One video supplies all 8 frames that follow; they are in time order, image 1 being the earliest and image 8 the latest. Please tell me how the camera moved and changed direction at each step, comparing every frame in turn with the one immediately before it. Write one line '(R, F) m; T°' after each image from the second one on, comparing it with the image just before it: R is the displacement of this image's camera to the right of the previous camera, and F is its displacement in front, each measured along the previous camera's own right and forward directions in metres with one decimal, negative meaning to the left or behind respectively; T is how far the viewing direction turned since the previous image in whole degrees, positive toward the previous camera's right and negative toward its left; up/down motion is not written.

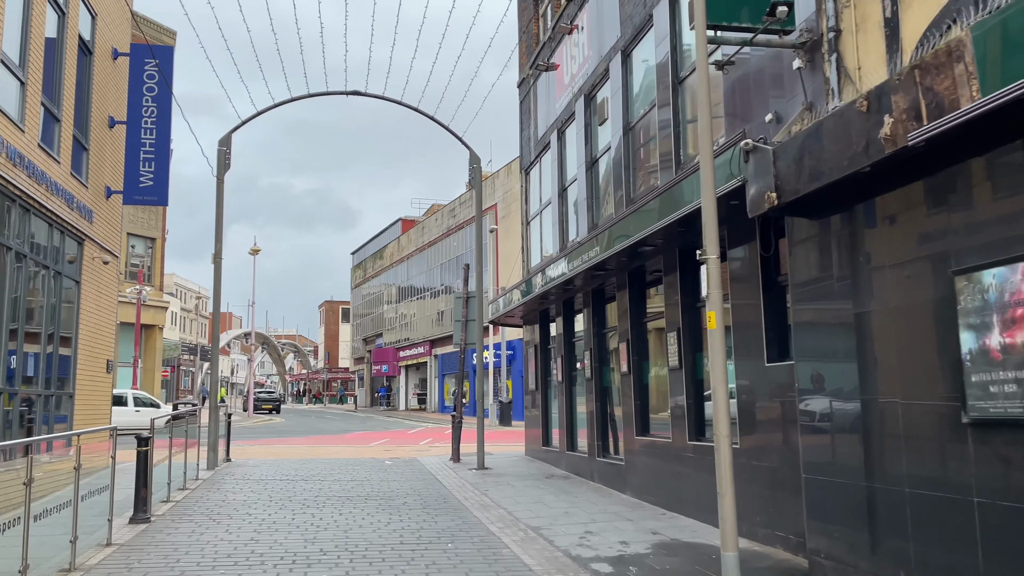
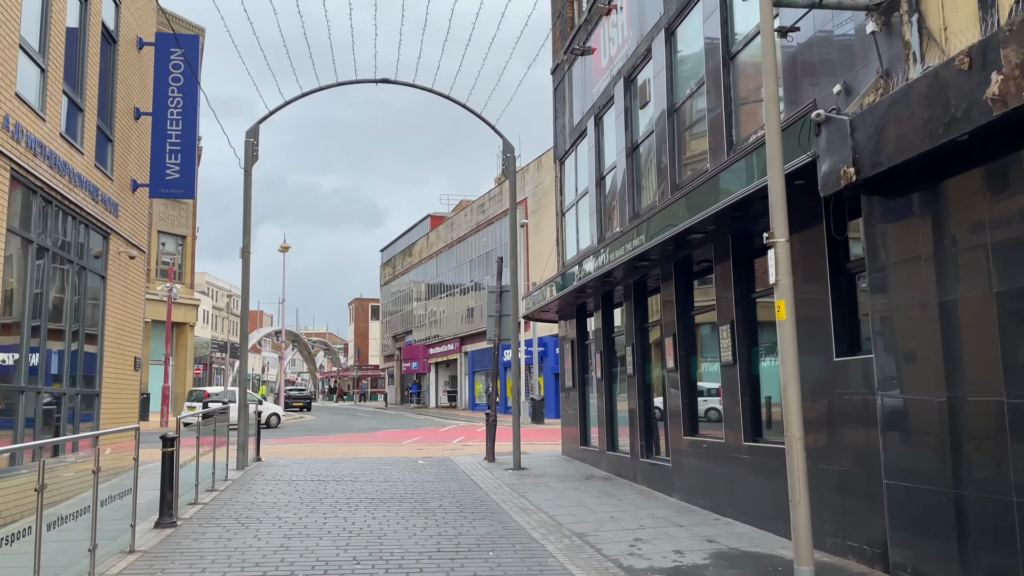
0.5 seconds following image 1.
(-0.2, +0.5) m; -2°
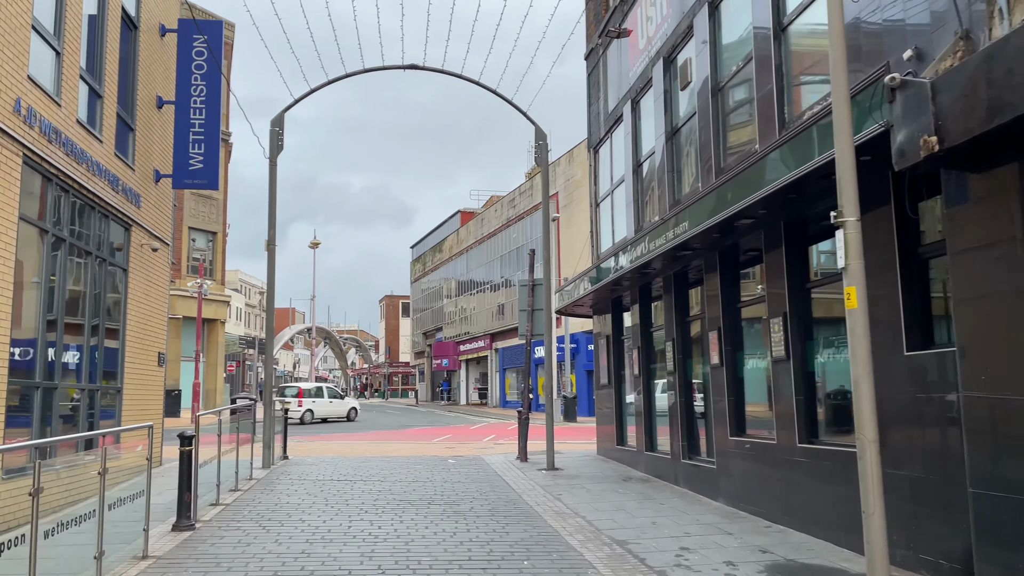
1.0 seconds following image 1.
(-0.1, +0.6) m; -2°
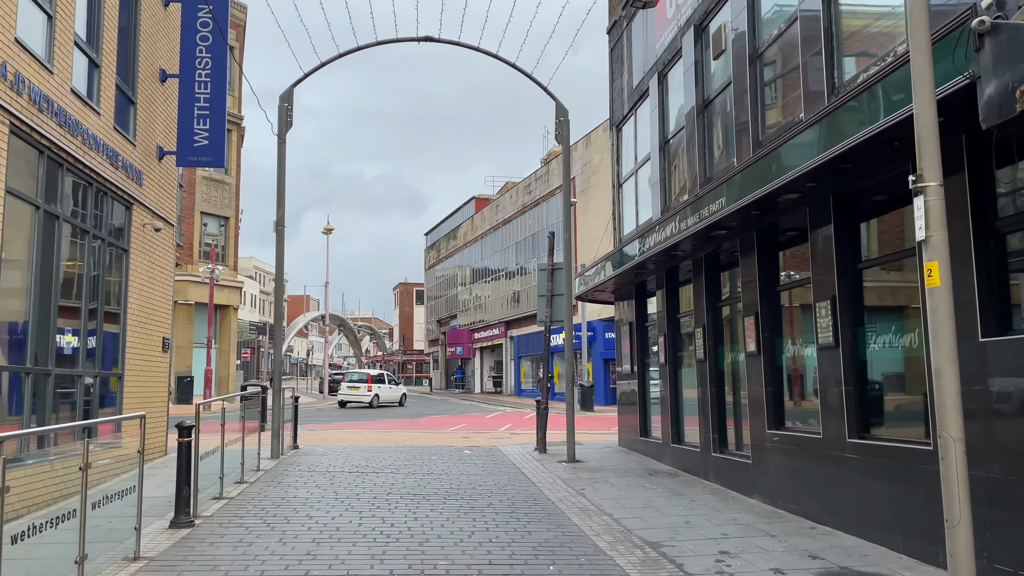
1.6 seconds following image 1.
(-0.1, +0.6) m; -1°
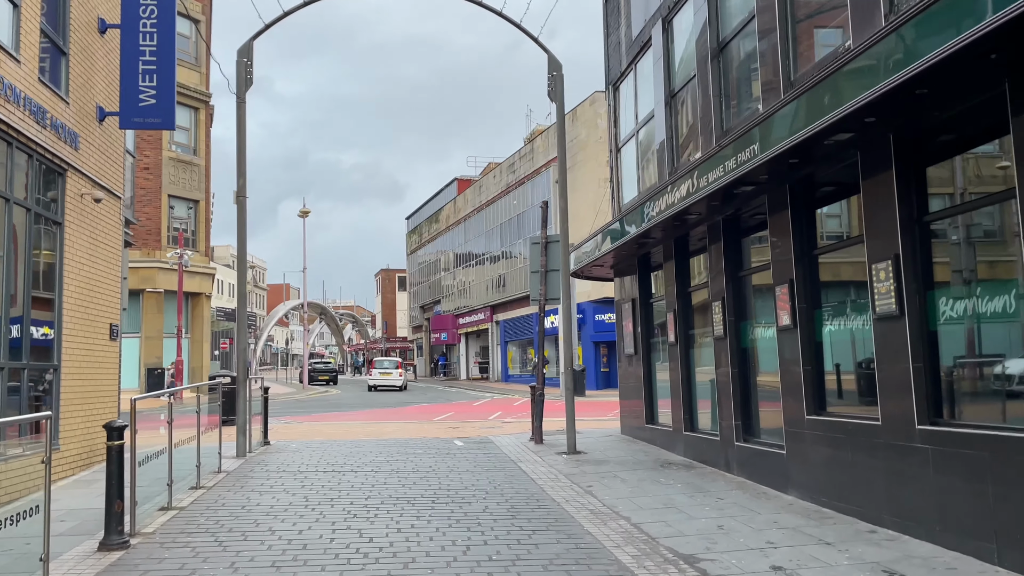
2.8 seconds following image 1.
(-0.1, +1.3) m; +1°
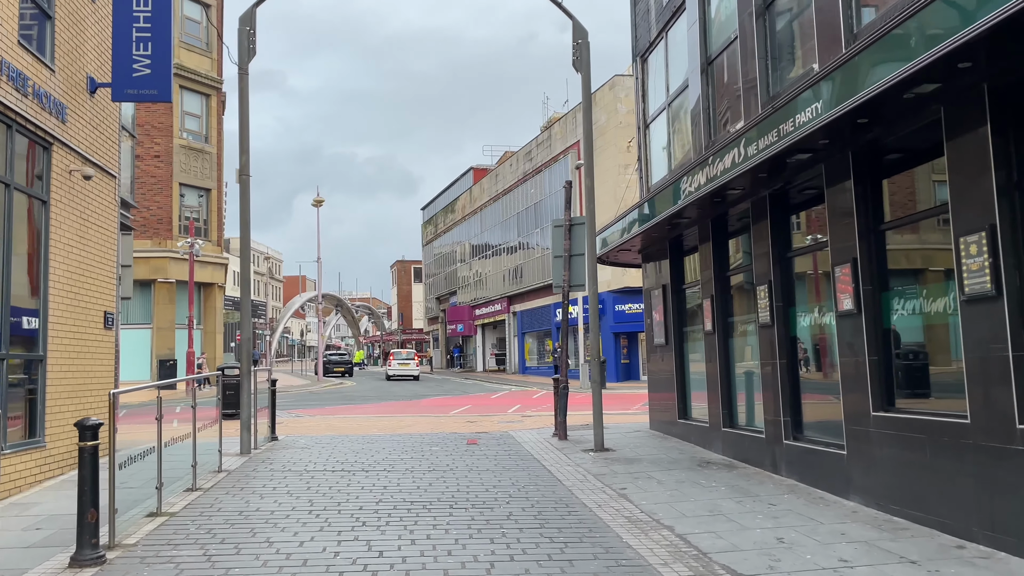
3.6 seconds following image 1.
(-0.1, +0.9) m; -1°
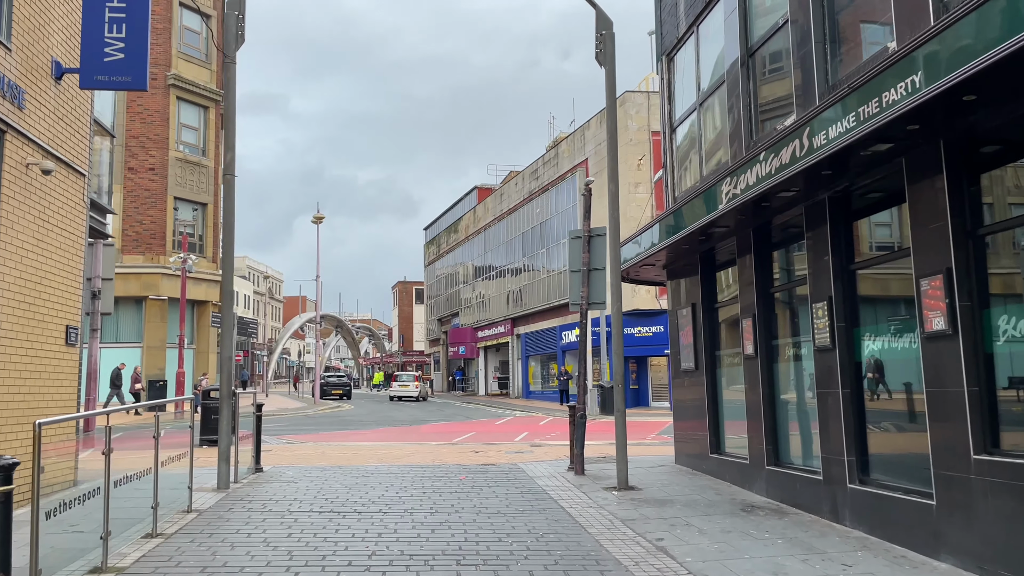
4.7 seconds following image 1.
(-0.2, +1.2) m; 0°
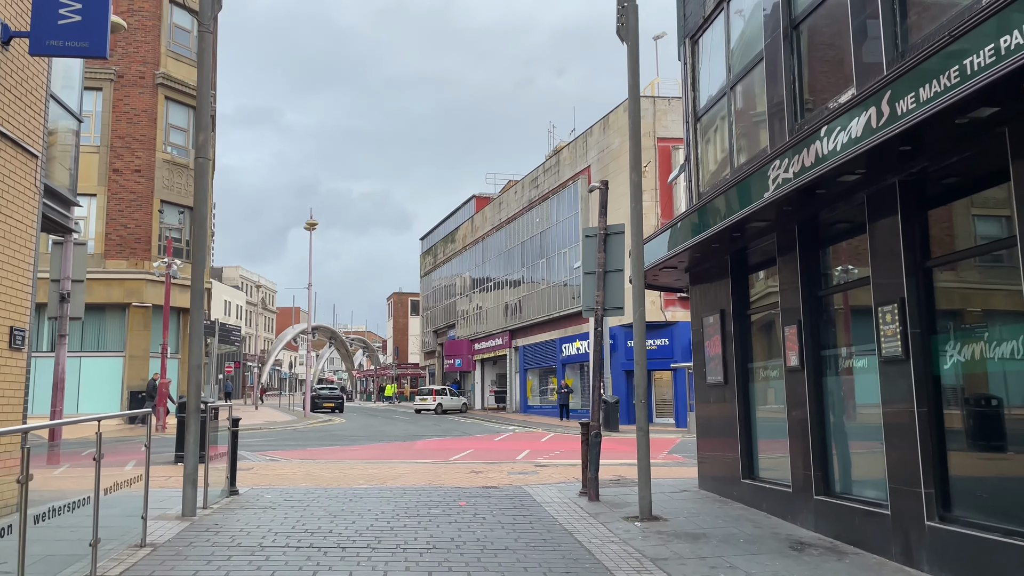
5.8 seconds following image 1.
(-0.2, +1.1) m; 0°
